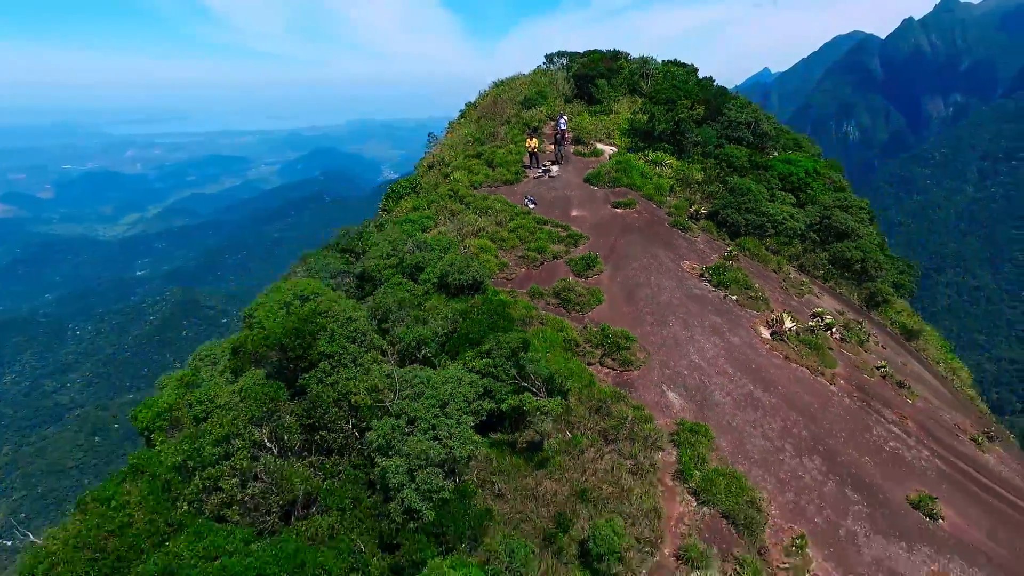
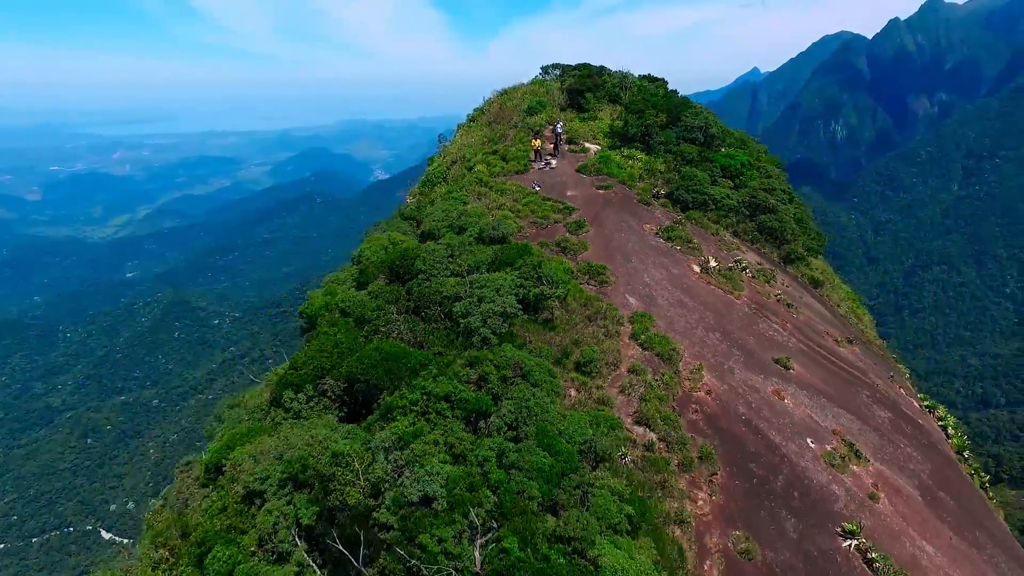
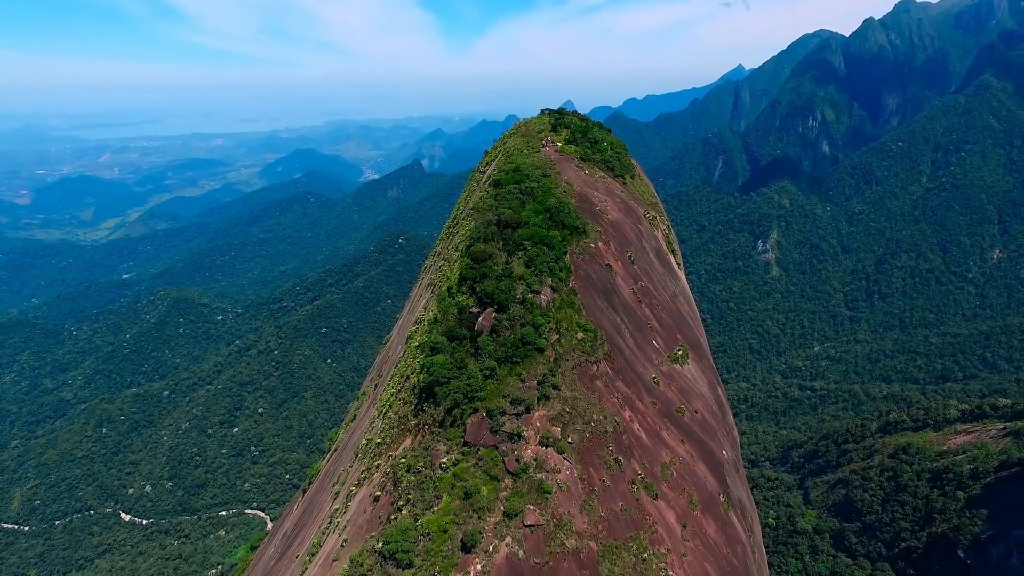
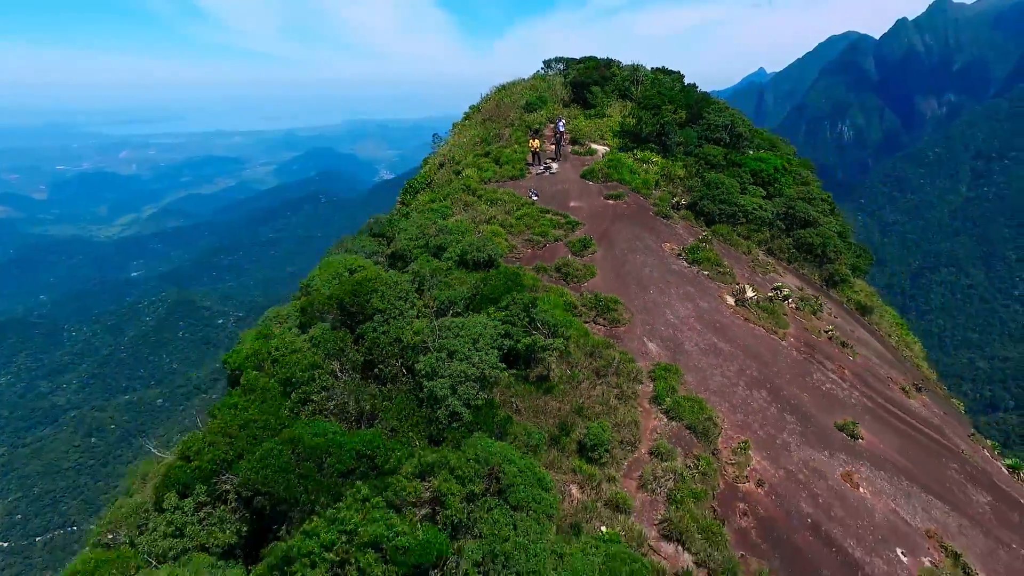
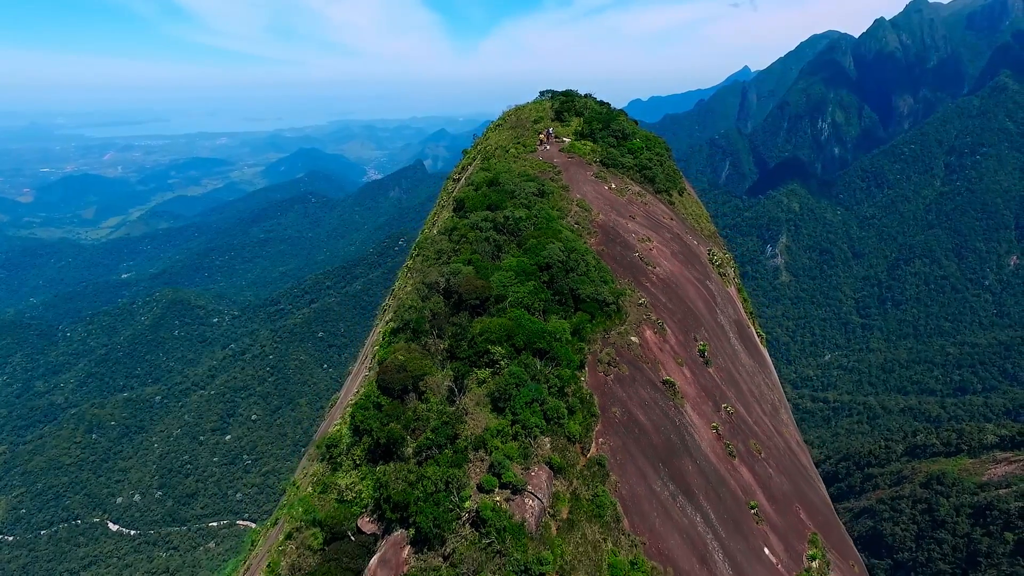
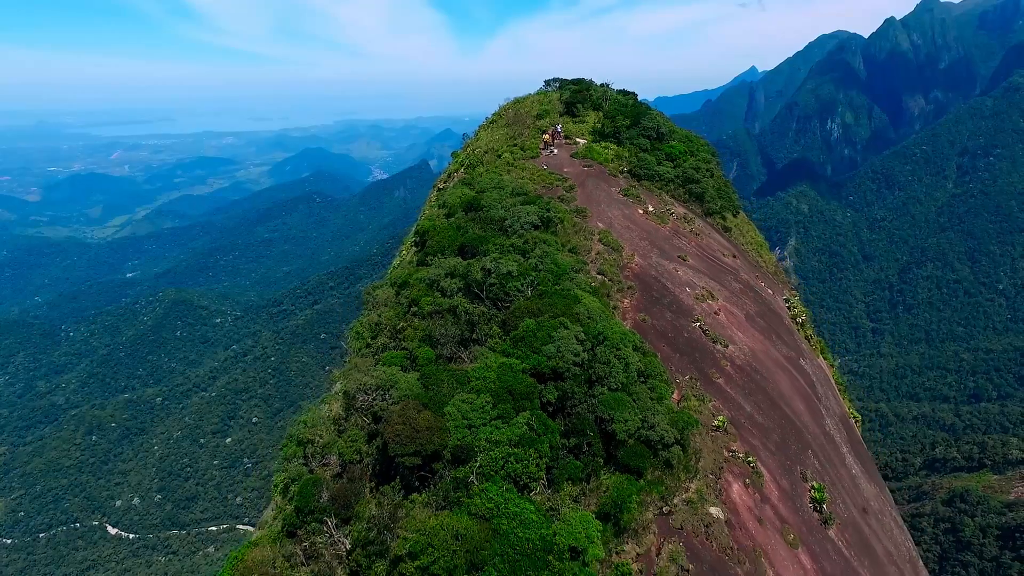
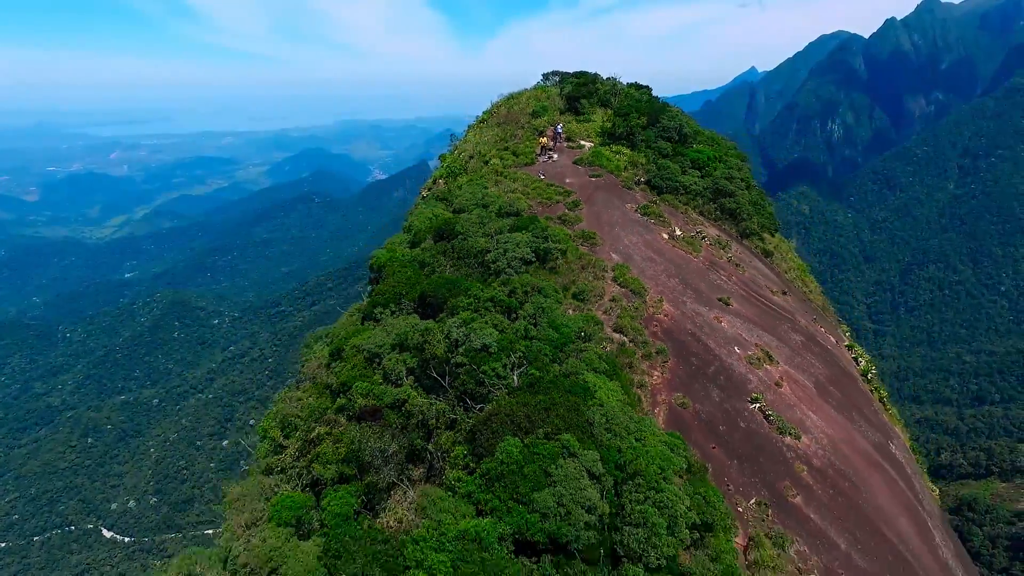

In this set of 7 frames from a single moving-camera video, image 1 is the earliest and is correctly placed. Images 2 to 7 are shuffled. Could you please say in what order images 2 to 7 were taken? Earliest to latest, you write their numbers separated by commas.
4, 2, 7, 6, 5, 3
